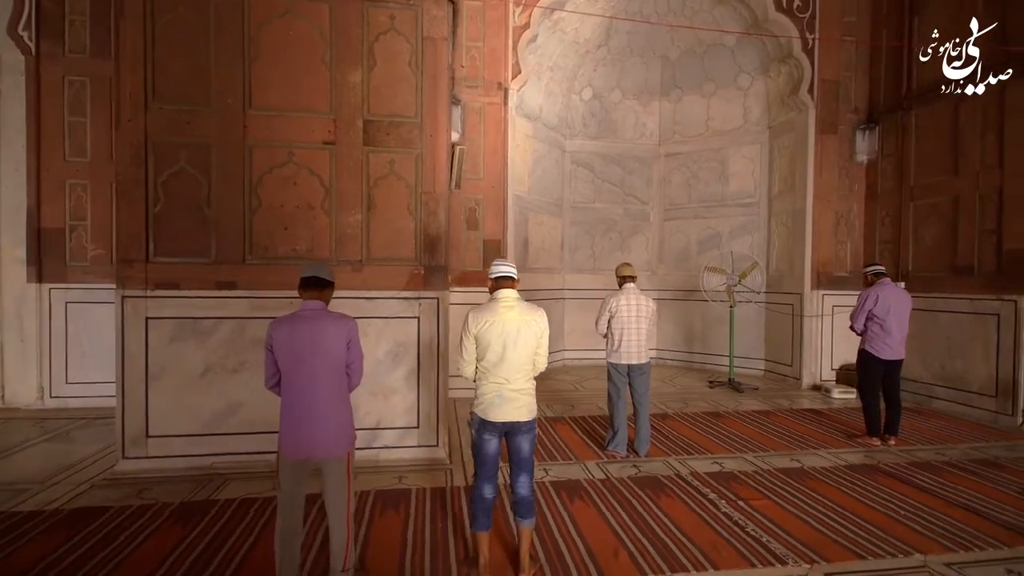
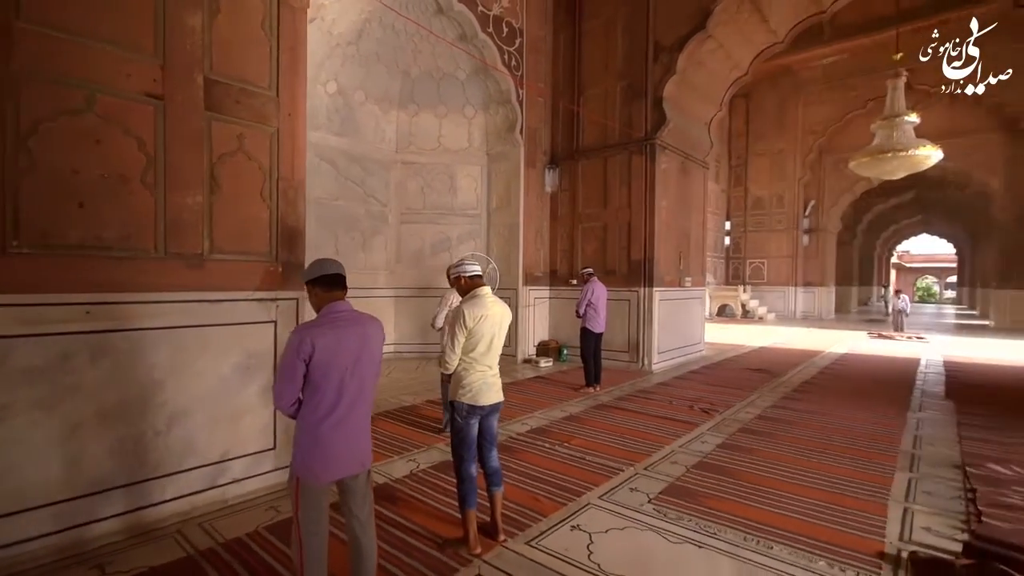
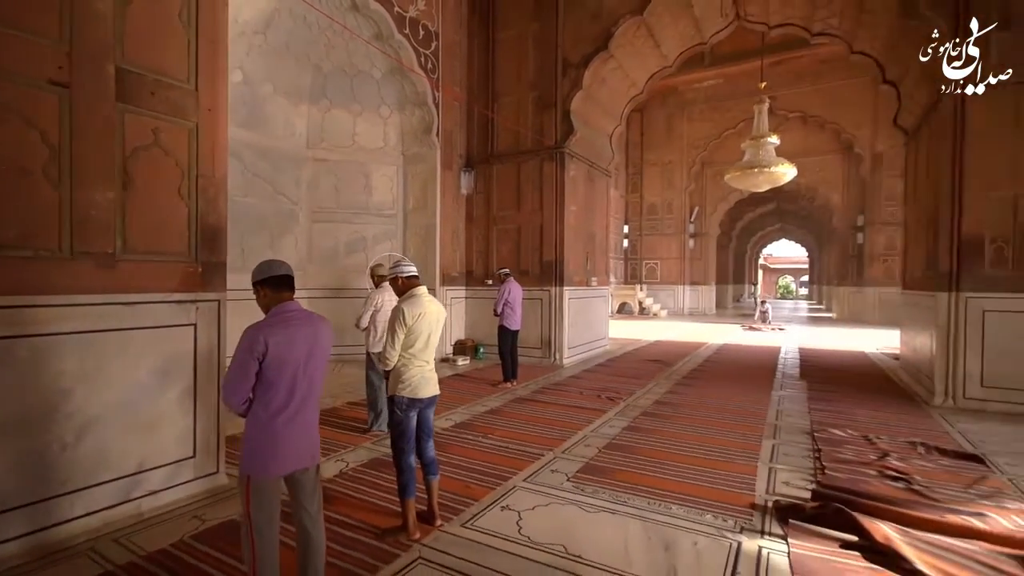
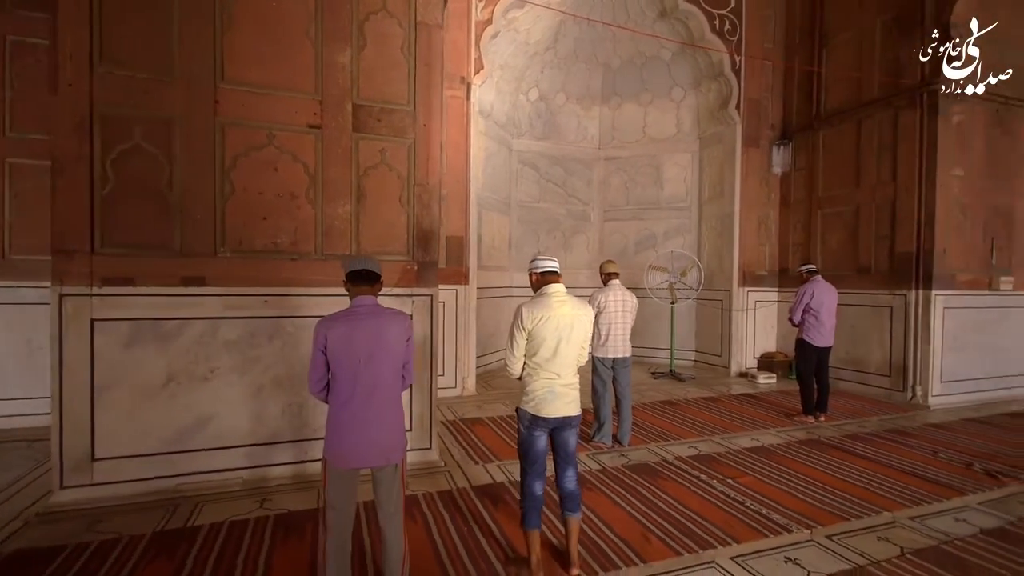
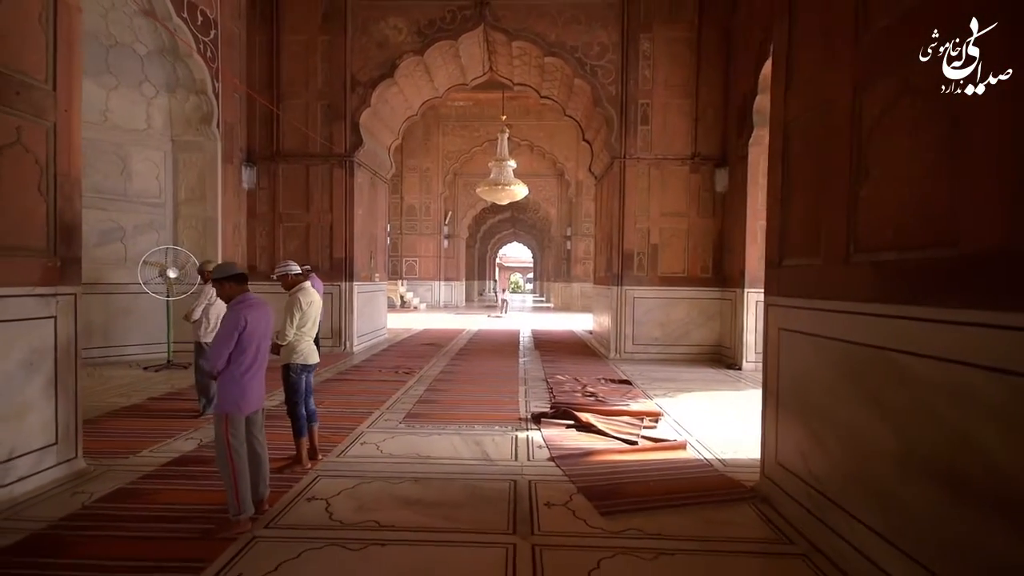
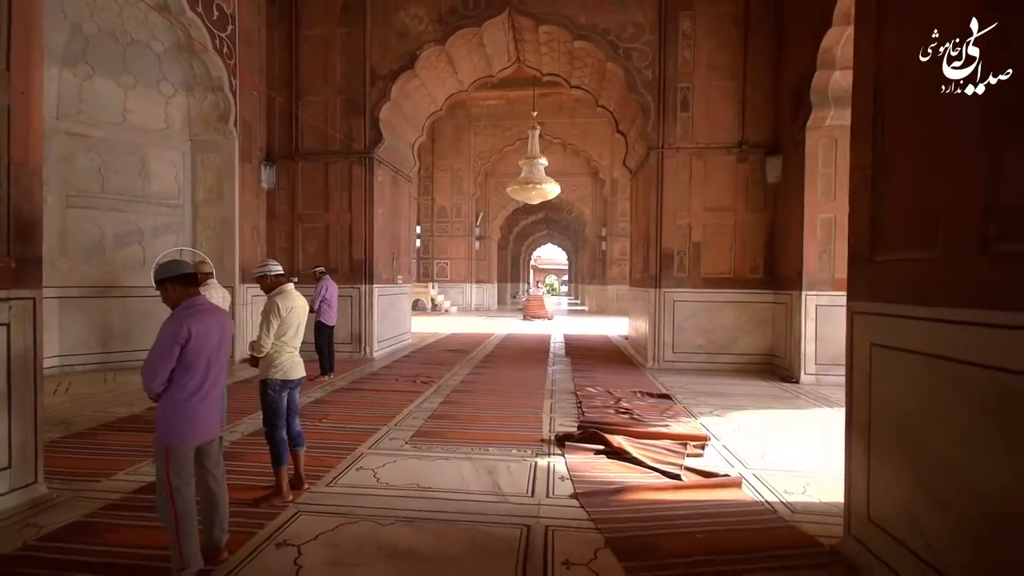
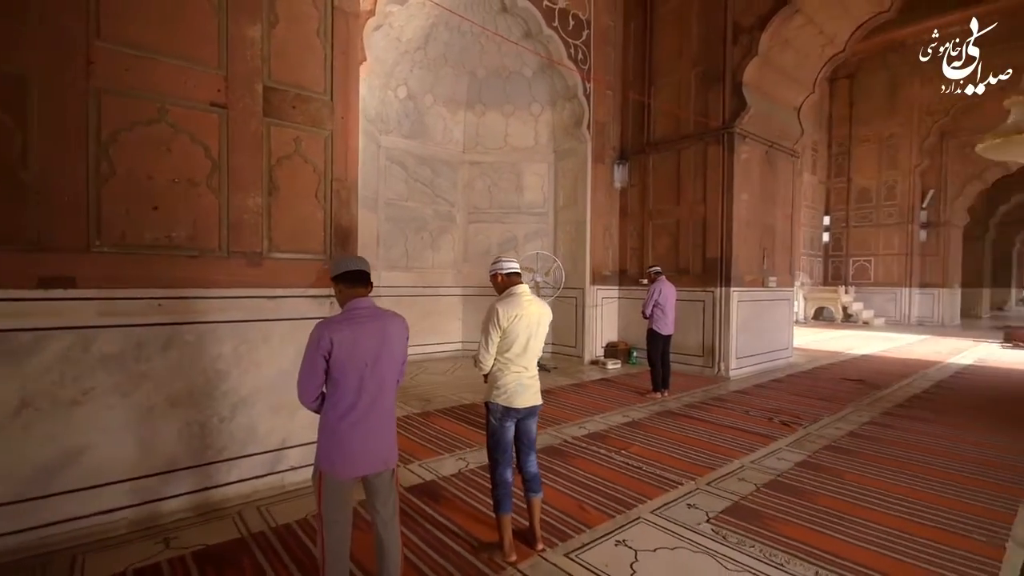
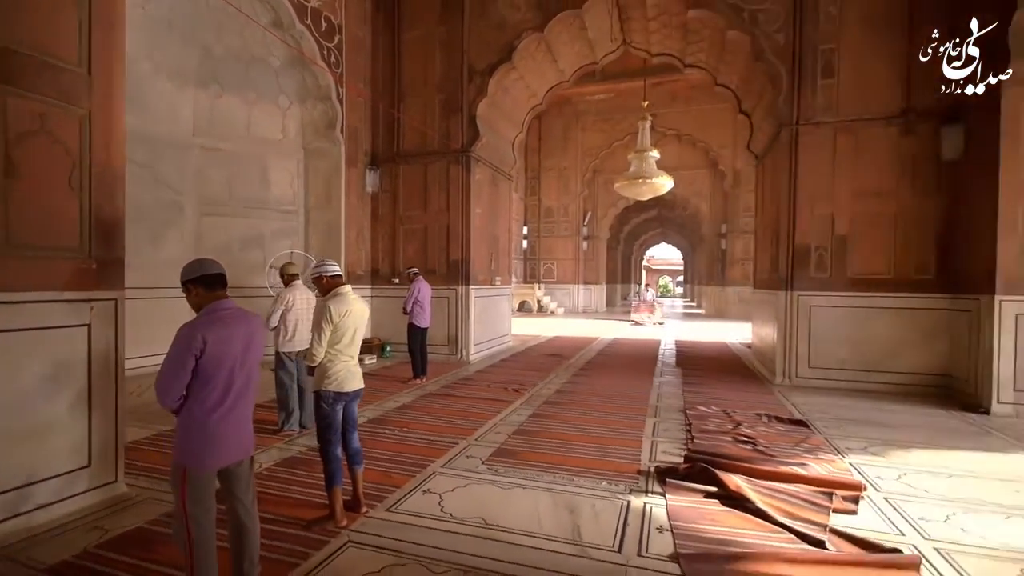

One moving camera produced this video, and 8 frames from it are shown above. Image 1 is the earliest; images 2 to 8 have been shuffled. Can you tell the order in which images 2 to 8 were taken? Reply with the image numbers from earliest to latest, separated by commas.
4, 7, 2, 3, 8, 6, 5
